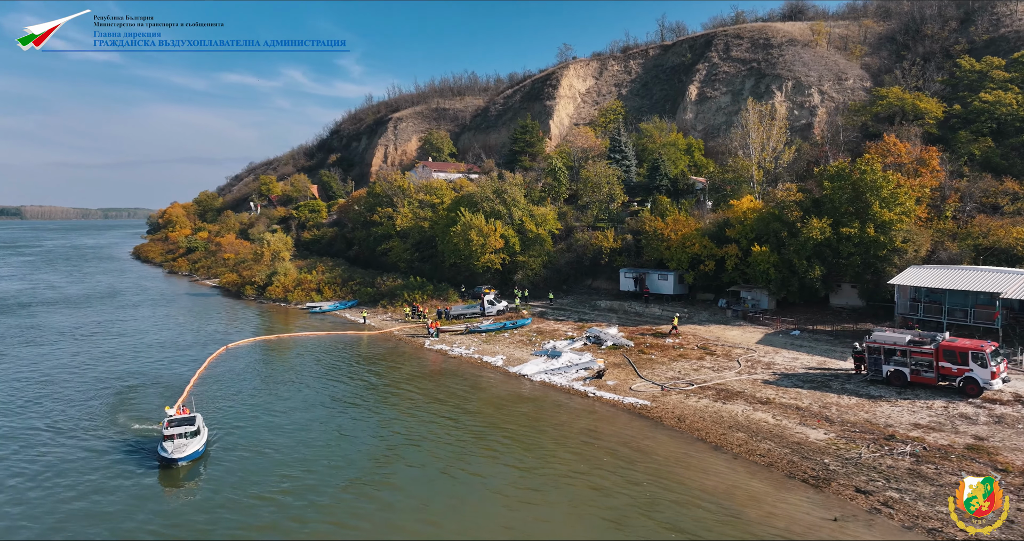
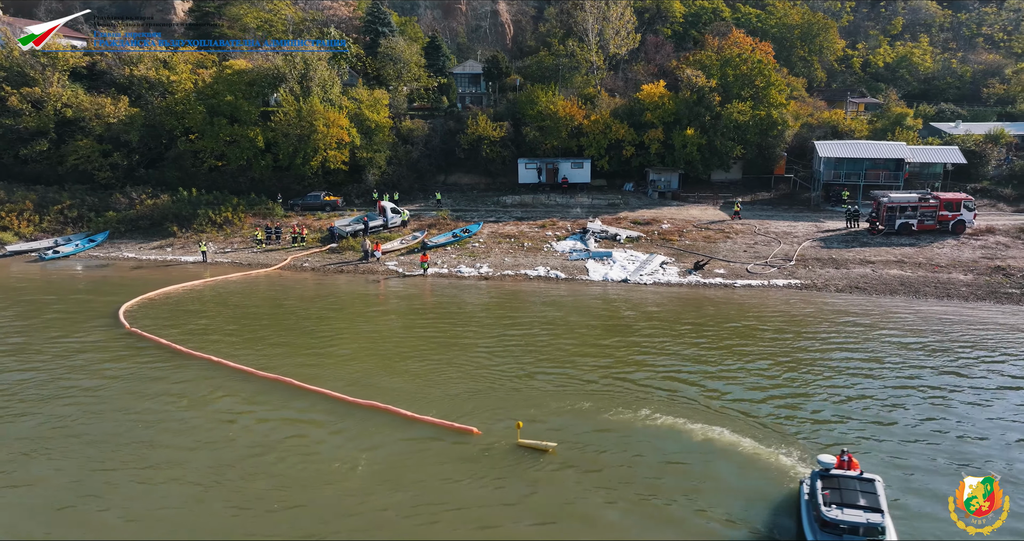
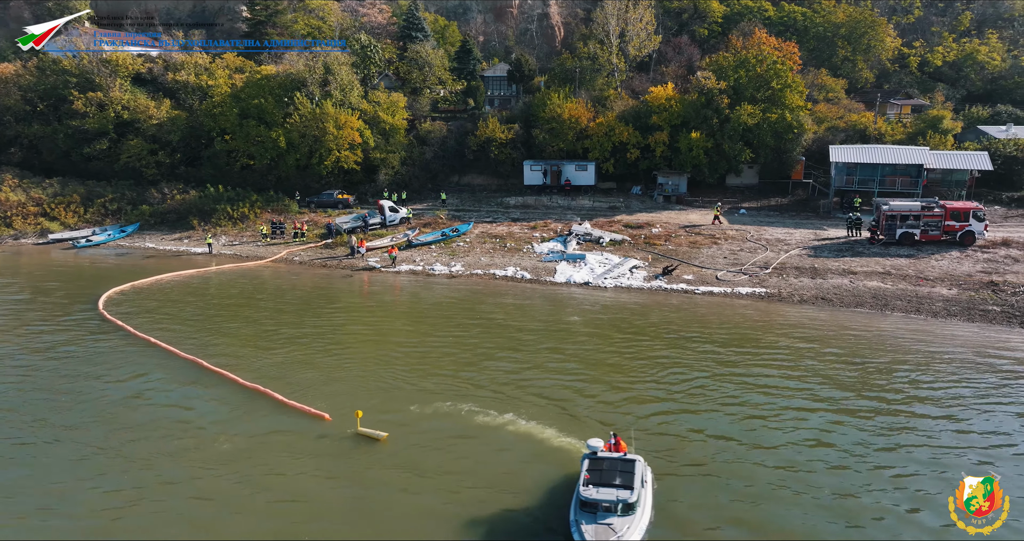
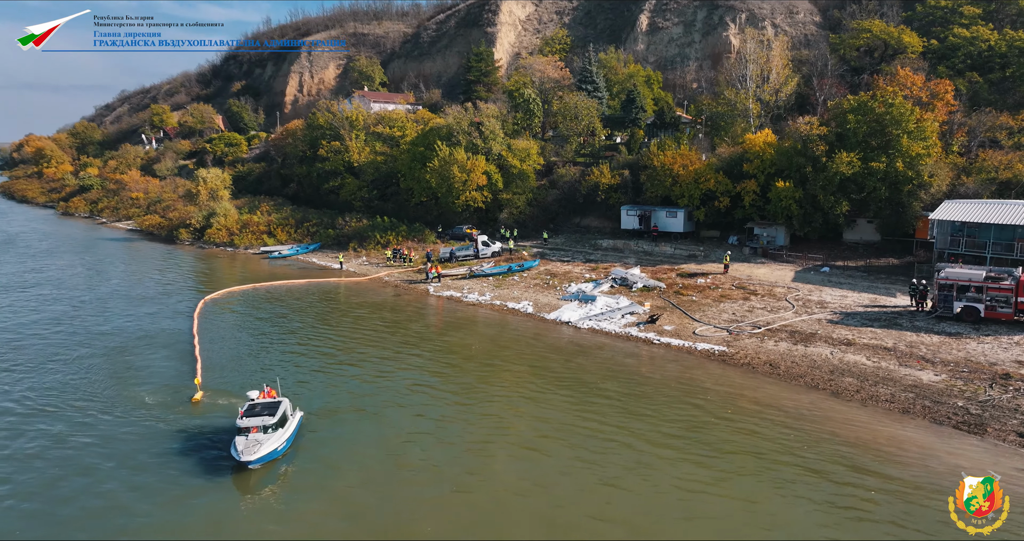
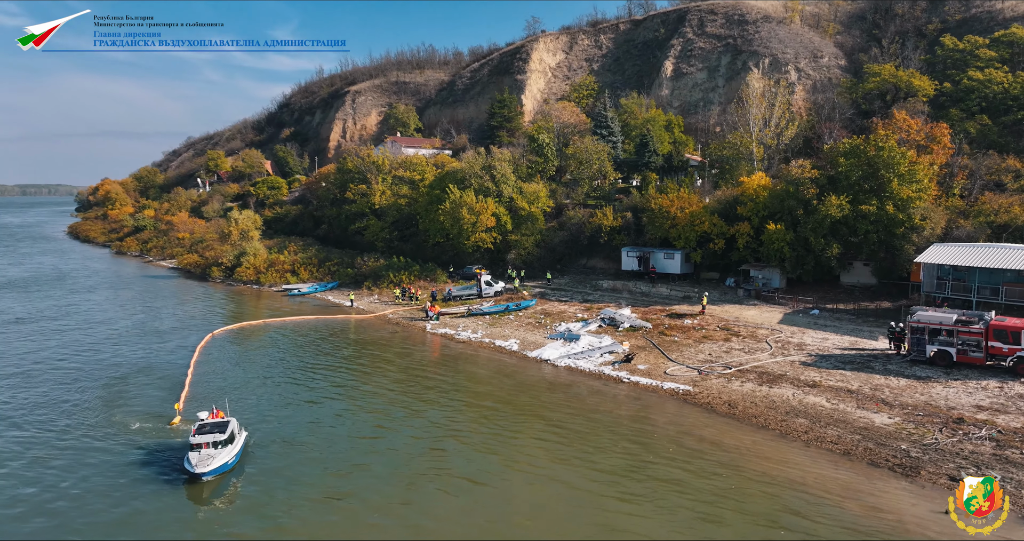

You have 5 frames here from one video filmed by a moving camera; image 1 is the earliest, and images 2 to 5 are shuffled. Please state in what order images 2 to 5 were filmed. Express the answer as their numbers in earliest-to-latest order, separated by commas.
5, 4, 3, 2
